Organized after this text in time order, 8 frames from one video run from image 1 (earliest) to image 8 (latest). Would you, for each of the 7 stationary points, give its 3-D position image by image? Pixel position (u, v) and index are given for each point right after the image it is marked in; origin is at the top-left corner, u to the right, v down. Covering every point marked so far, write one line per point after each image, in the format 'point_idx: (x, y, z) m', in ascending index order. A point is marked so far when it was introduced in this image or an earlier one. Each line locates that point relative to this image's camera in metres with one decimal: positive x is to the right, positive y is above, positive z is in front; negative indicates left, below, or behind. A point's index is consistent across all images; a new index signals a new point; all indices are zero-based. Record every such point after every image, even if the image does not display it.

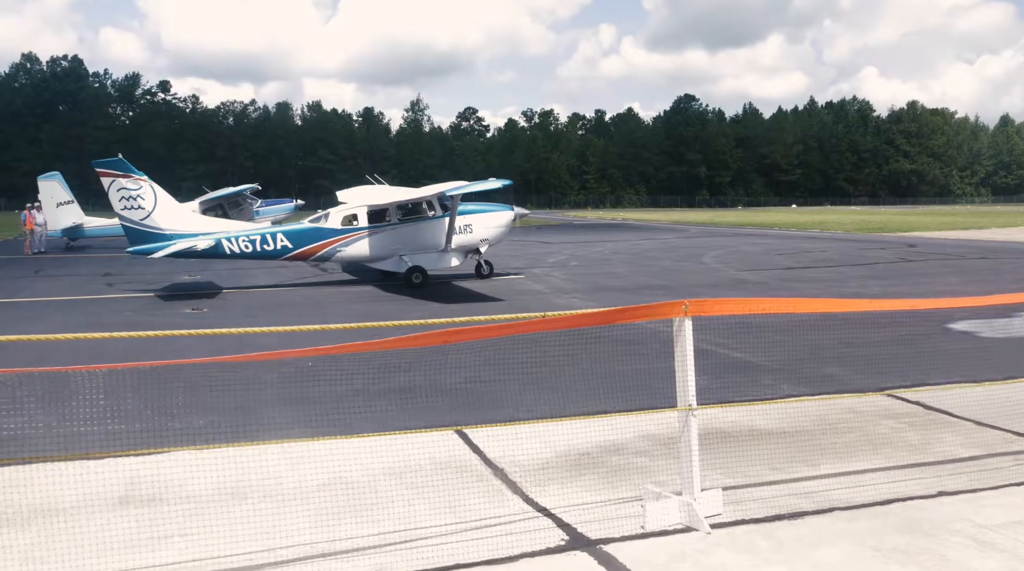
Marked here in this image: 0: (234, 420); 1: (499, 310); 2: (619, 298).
0: (-2.3, -1.2, +7.6) m
1: (-0.2, -0.4, +16.4) m
2: (+2.3, -0.2, +18.9) m
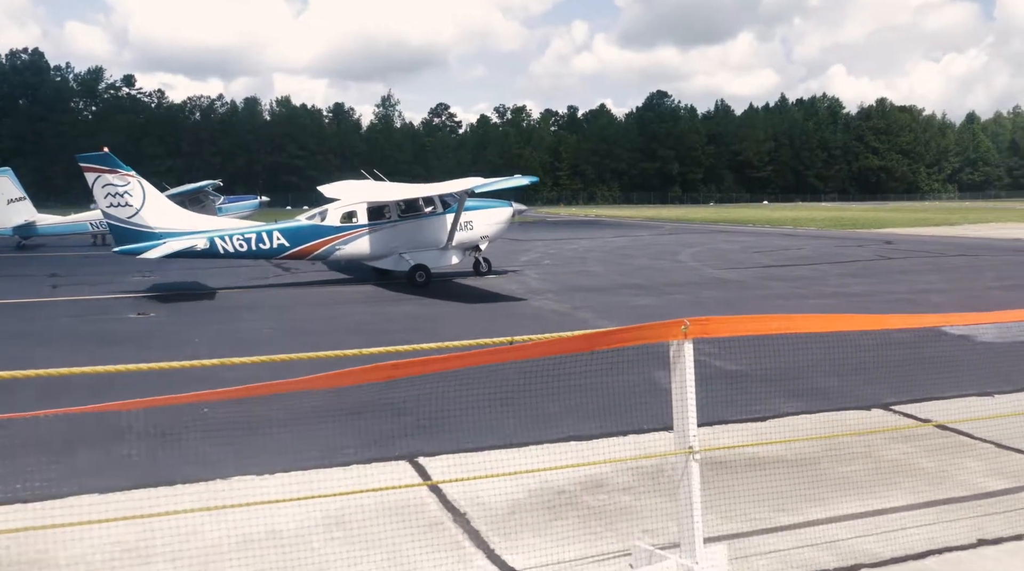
0: (-2.6, -1.3, +6.6) m
1: (-0.7, -0.5, +15.4) m
2: (+1.7, -0.3, +18.0) m
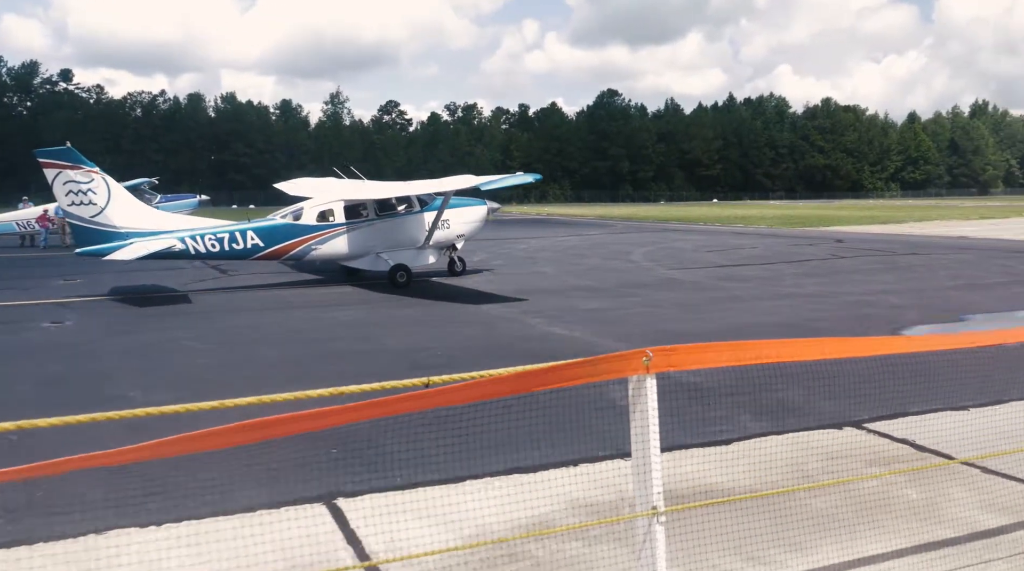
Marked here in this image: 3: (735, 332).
0: (-3.0, -1.3, +5.6) m
1: (-1.6, -0.5, +14.6) m
2: (+0.7, -0.3, +17.3) m
3: (+3.2, -0.6, +13.1) m
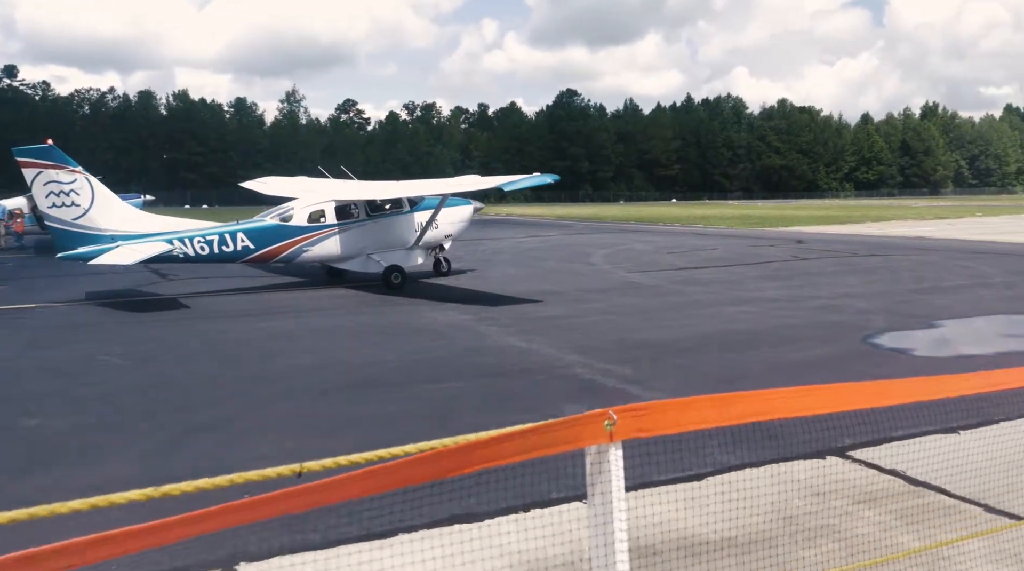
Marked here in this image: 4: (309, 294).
0: (-3.3, -1.5, +4.7) m
1: (-2.3, -0.6, +13.6) m
2: (-0.2, -0.4, +16.5) m
3: (+2.6, -0.7, +12.4) m
4: (-4.1, -0.2, +18.1) m
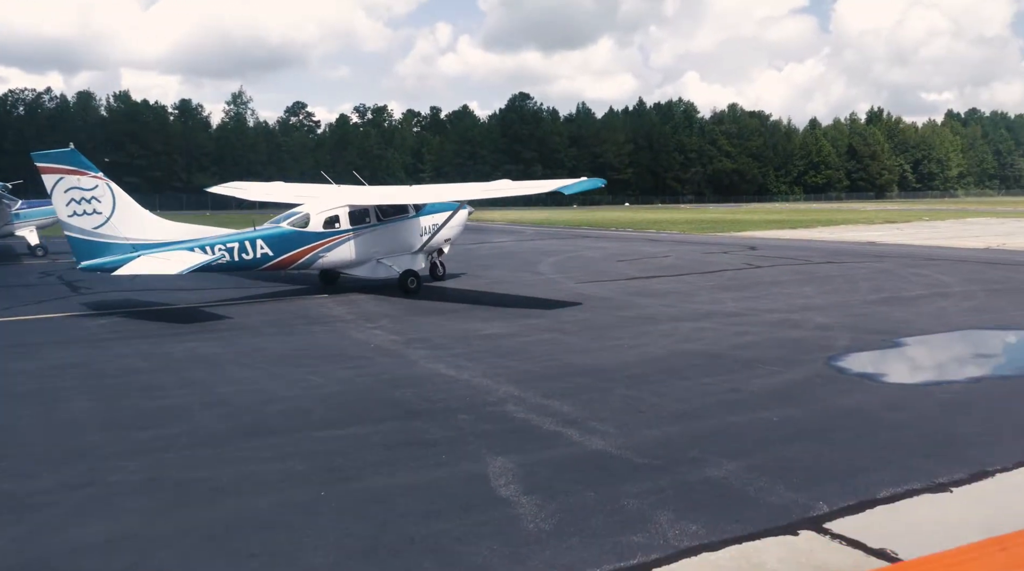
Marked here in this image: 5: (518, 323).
0: (-3.8, -1.7, +3.2) m
1: (-3.2, -0.9, +12.2) m
2: (-1.3, -0.7, +15.1) m
3: (+1.7, -1.0, +11.2) m
4: (-5.2, -0.5, +16.6) m
5: (+0.1, -0.6, +15.4) m
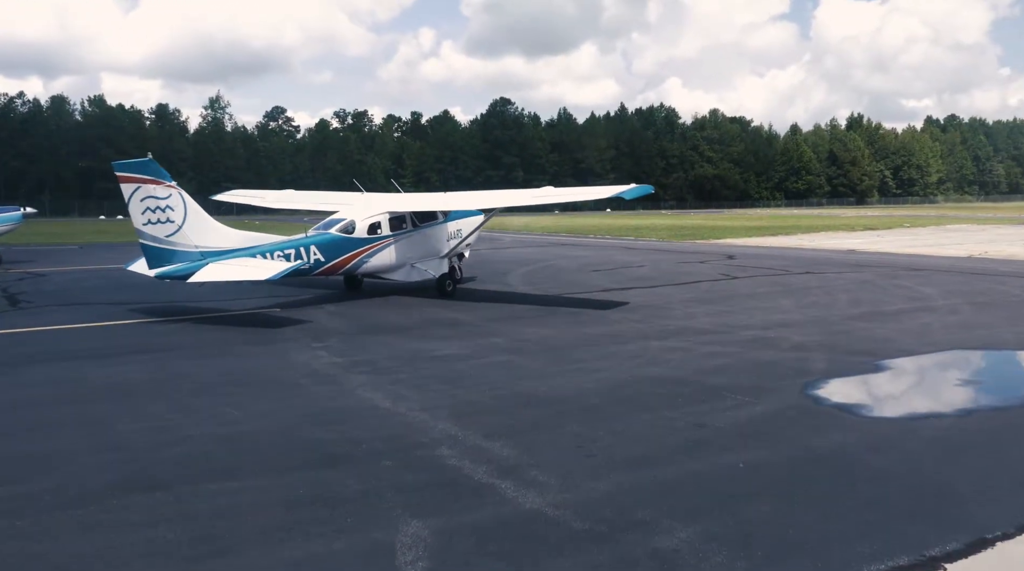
0: (-4.2, -1.9, +2.1) m
1: (-3.9, -1.2, +11.1) m
2: (-1.9, -0.9, +14.1) m
3: (+1.1, -1.2, +10.2) m
4: (-5.9, -0.8, +15.5) m
5: (-0.6, -0.9, +14.4) m
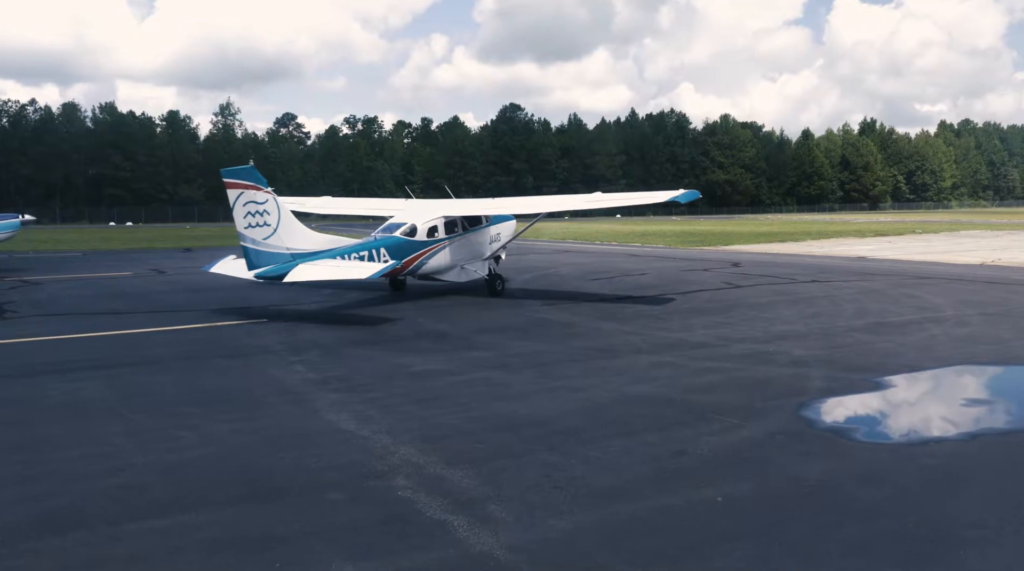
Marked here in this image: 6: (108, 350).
0: (-4.6, -2.0, +1.6) m
1: (-4.1, -1.3, +10.6) m
2: (-2.2, -1.1, +13.5) m
3: (+0.8, -1.4, +9.6) m
4: (-6.1, -1.0, +15.0) m
5: (-0.8, -1.1, +13.8) m
6: (-6.3, -1.0, +14.1) m
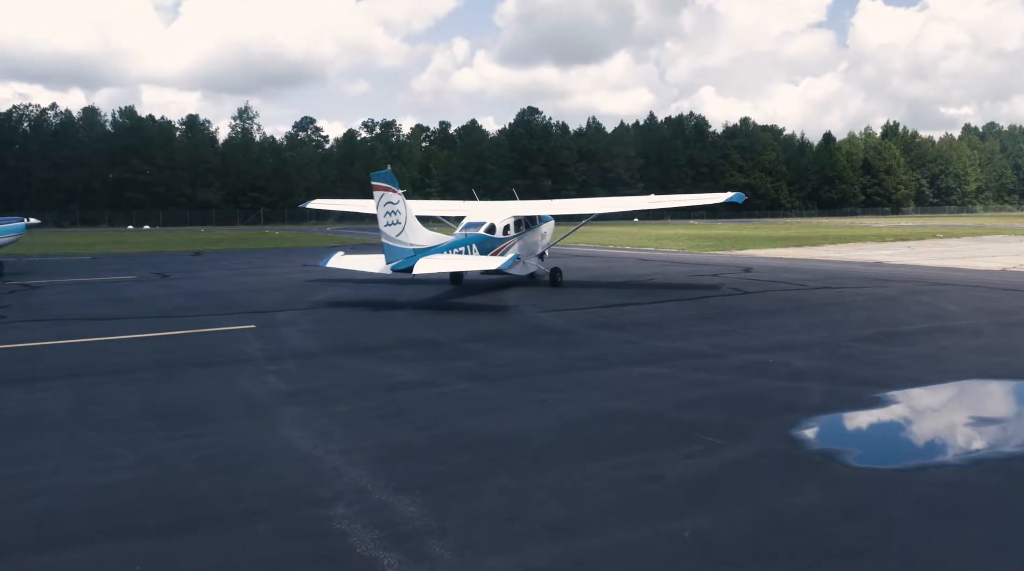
0: (-5.1, -2.0, +1.1) m
1: (-4.4, -1.4, +10.1) m
2: (-2.4, -1.2, +13.0) m
3: (+0.5, -1.5, +9.0) m
4: (-6.3, -1.0, +14.5) m
5: (-1.0, -1.2, +13.2) m
6: (-6.5, -1.1, +13.7) m
